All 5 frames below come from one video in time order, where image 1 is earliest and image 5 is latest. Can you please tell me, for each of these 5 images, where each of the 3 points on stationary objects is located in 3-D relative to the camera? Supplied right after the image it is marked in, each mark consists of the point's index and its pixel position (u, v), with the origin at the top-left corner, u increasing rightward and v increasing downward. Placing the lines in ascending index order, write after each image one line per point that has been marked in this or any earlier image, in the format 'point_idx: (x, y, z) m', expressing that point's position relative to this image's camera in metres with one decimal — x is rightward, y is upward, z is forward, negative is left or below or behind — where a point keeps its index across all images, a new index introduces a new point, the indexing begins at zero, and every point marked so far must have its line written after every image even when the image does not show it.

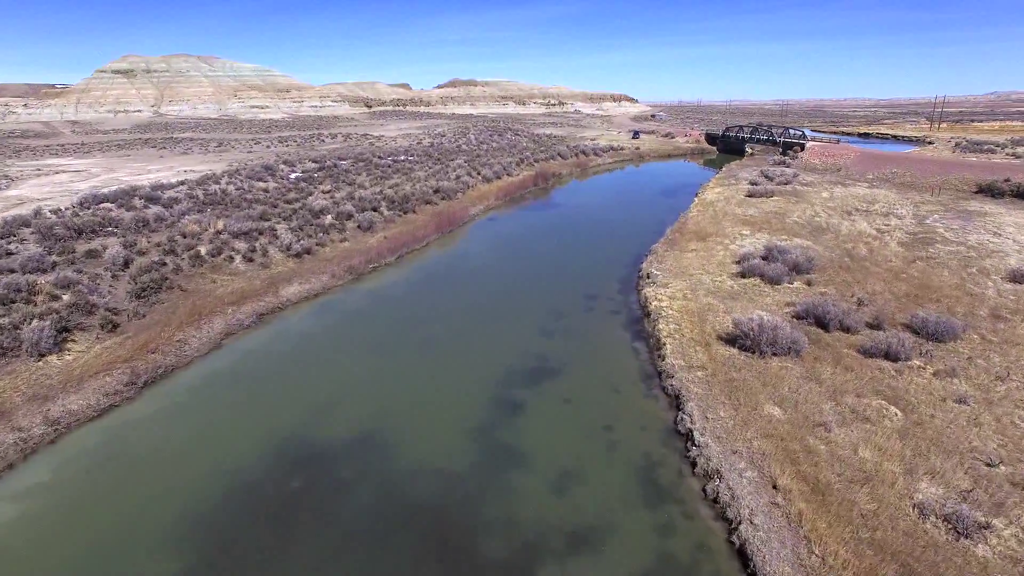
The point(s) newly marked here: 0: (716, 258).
0: (+4.7, +0.7, +15.7) m
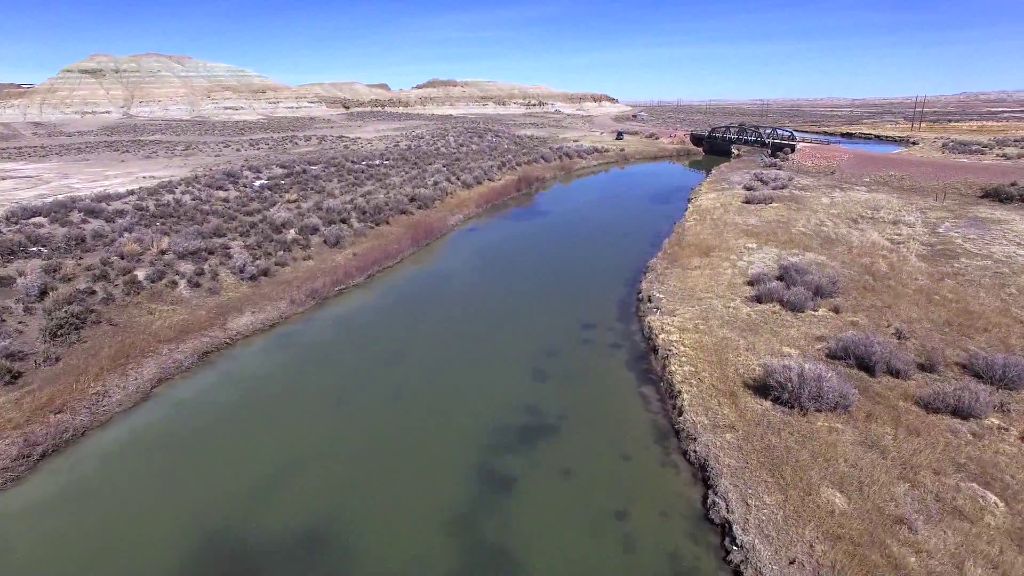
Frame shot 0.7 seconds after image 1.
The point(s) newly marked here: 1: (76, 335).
0: (+4.4, +0.2, +14.0) m
1: (-6.8, -0.7, +10.7) m
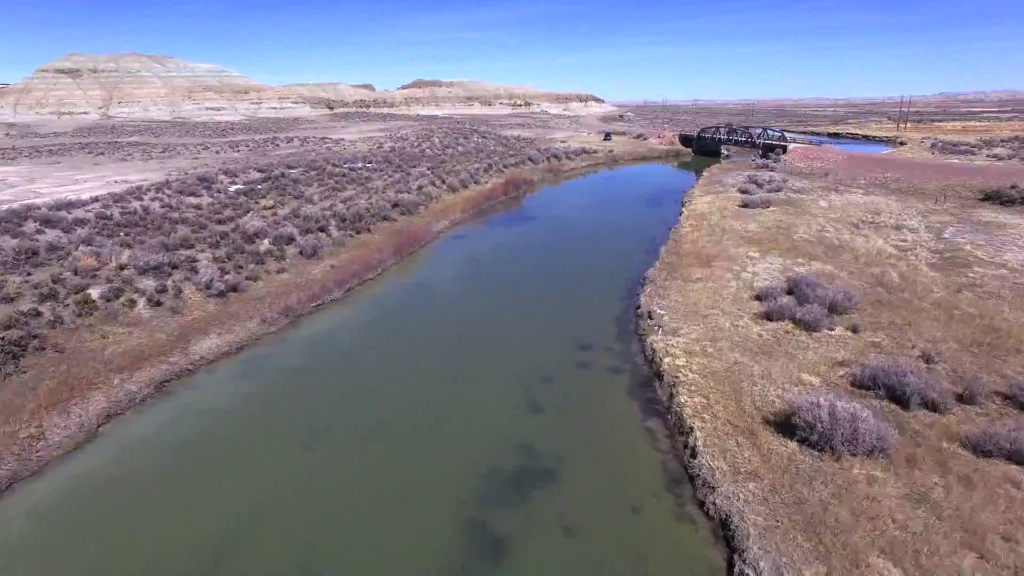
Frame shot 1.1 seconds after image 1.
0: (+4.2, -0.1, +13.1) m
1: (-6.9, -1.1, +9.5) m
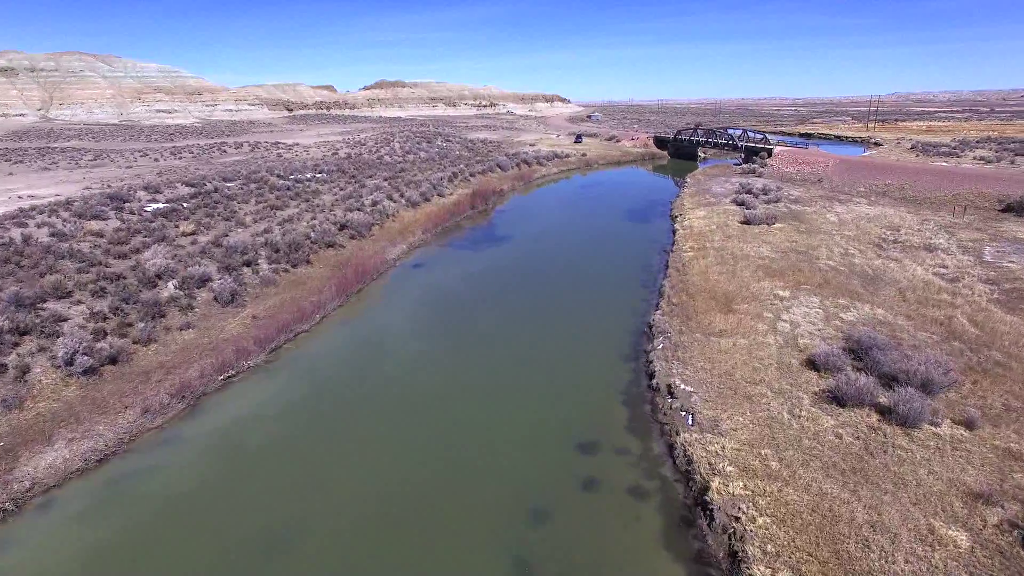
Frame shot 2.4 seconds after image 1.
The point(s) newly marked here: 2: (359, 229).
0: (+3.8, -1.0, +10.0) m
1: (-7.1, -2.2, +5.9) m
2: (-4.4, +1.7, +19.6) m
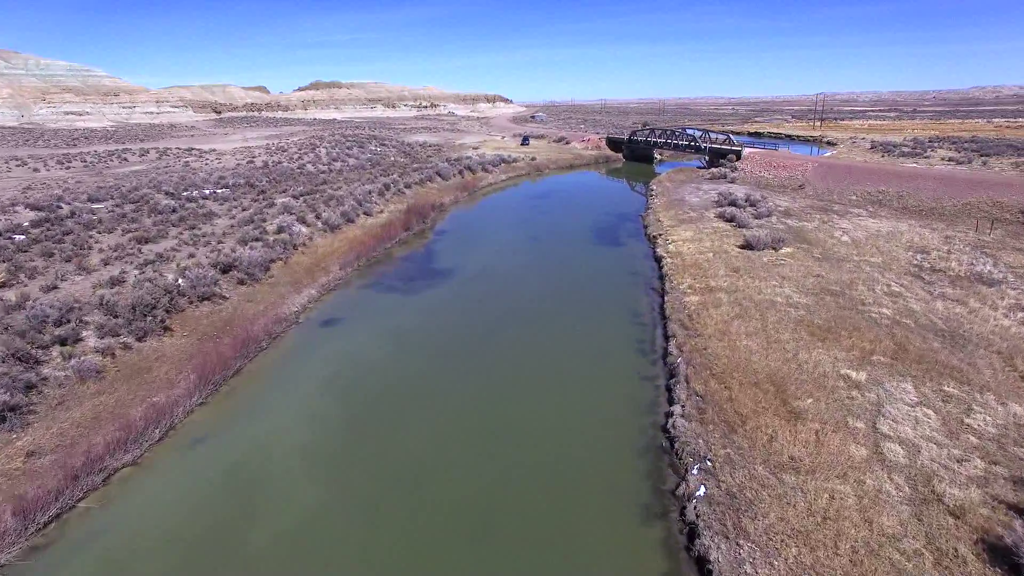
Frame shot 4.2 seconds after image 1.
0: (+3.4, -2.1, +5.6) m
1: (-7.1, -3.5, +0.7) m
2: (-5.6, +0.4, +14.6) m
